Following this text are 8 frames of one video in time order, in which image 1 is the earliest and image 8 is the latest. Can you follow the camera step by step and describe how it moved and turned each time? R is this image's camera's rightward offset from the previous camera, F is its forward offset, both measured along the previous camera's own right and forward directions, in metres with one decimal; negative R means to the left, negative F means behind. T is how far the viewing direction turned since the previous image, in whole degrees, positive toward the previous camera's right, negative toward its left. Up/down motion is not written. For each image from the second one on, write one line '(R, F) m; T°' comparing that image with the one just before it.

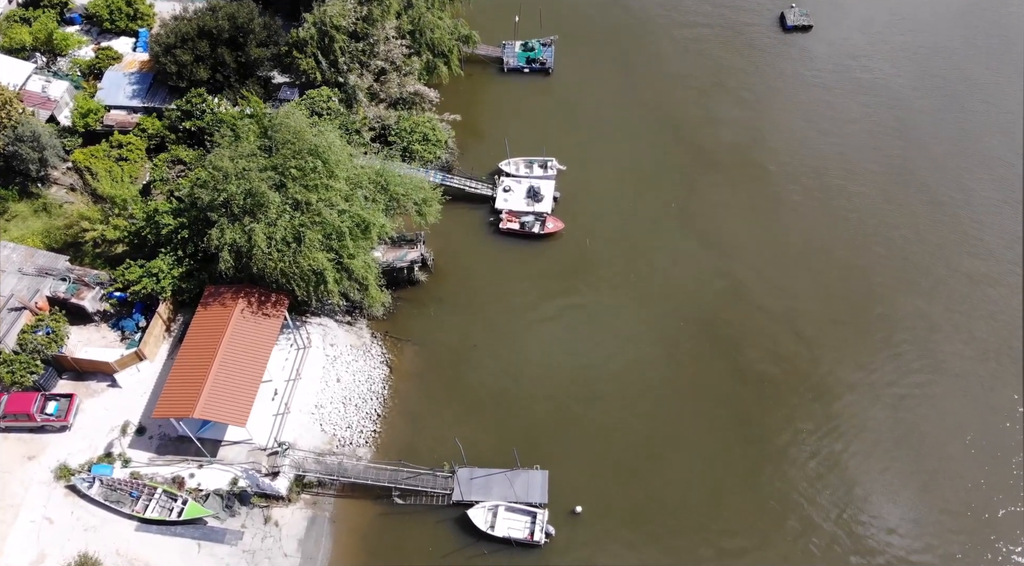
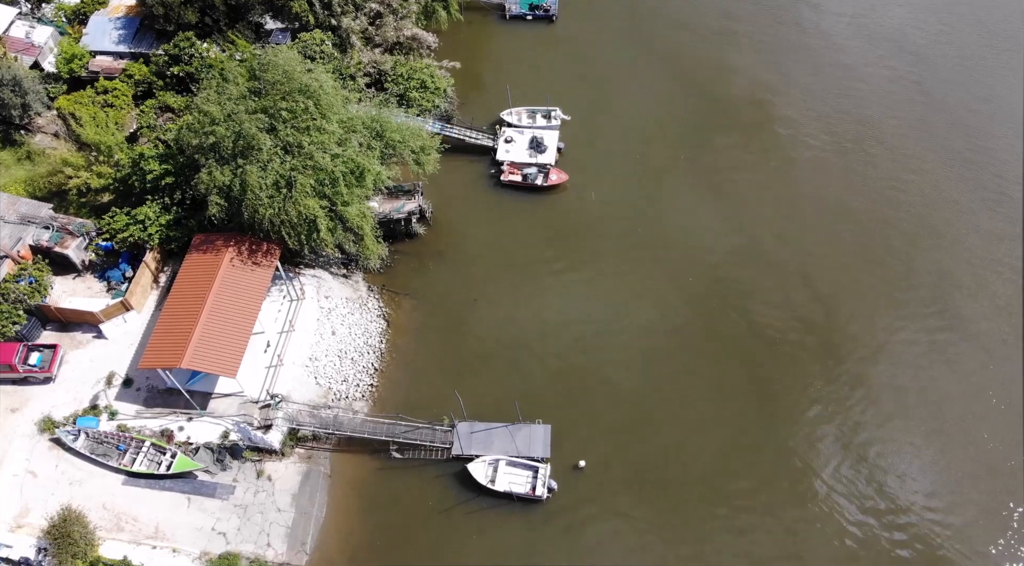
(-2.1, +0.8) m; +2°
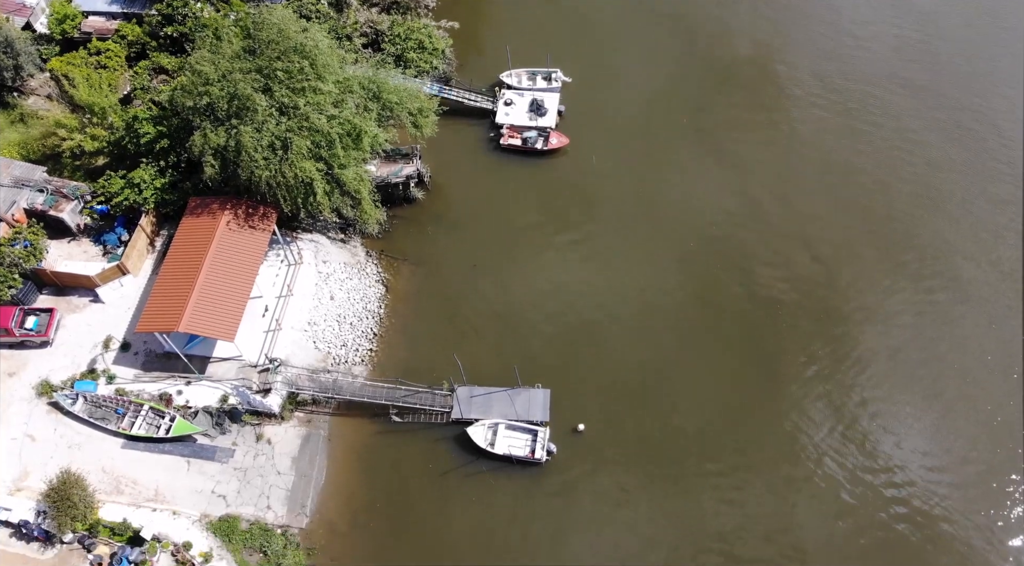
(-0.4, +0.1) m; +1°
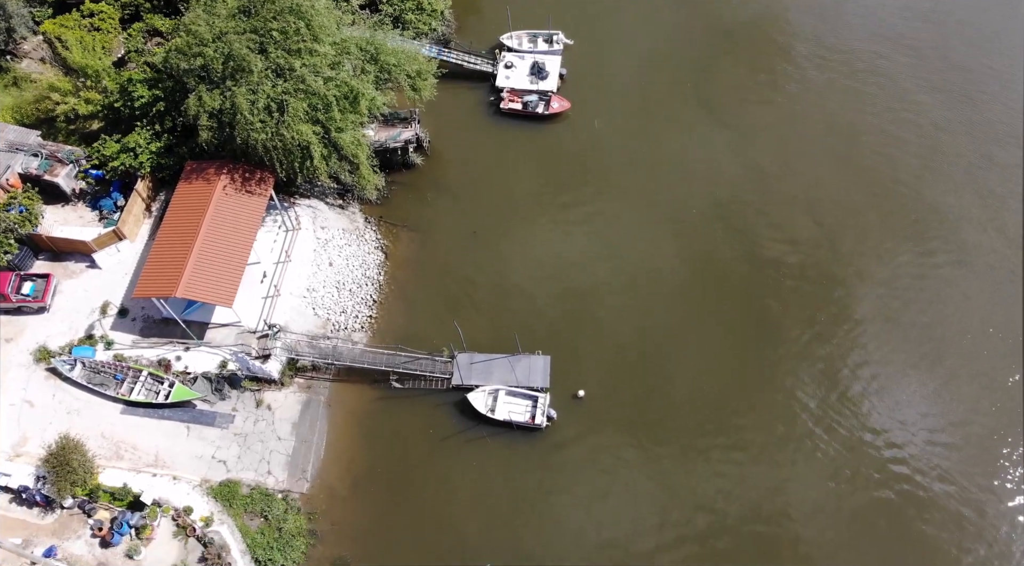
(-0.4, +0.3) m; 0°
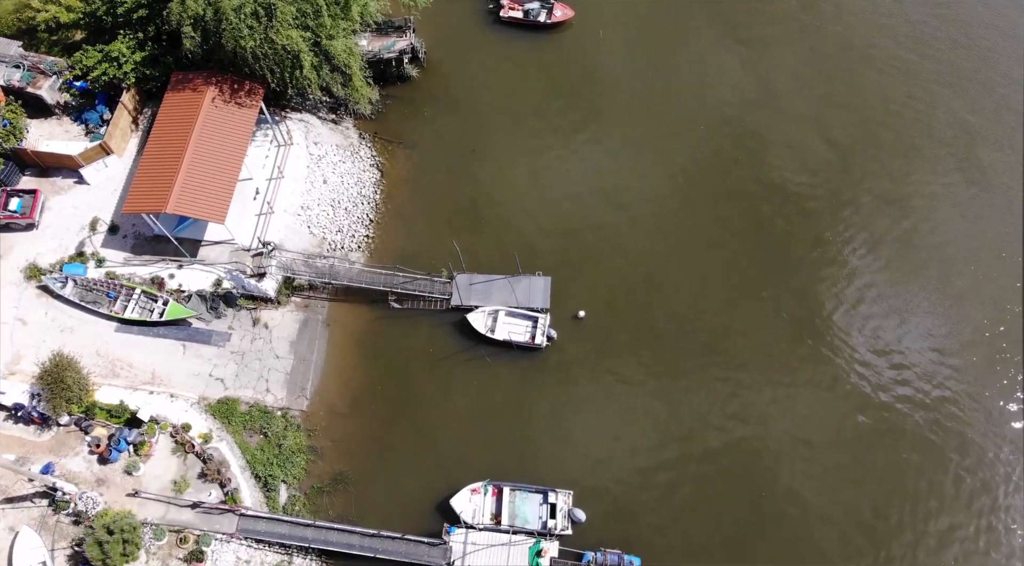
(-0.4, +0.9) m; 0°
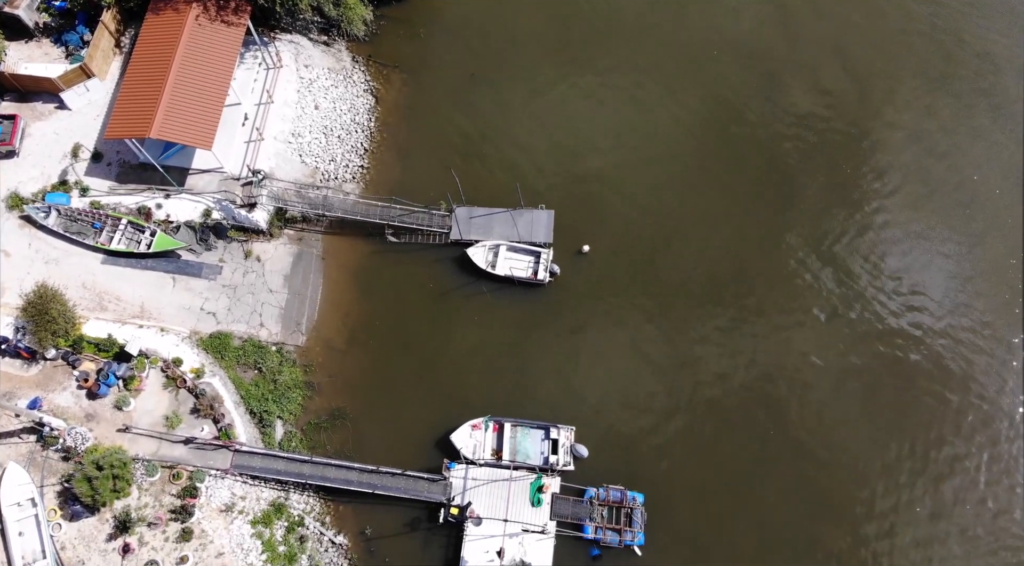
(-0.6, +1.5) m; +1°
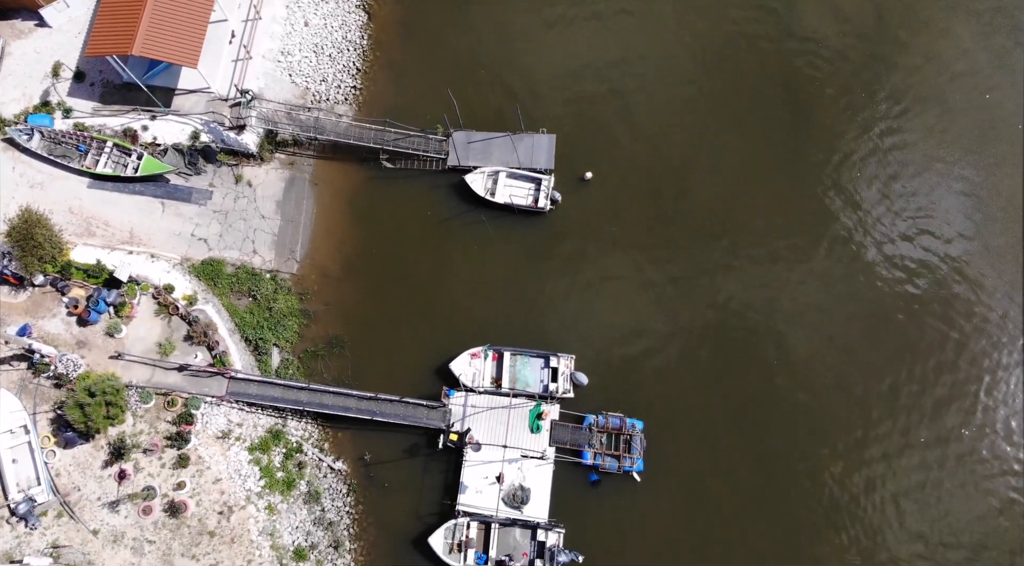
(-0.3, +1.0) m; 0°
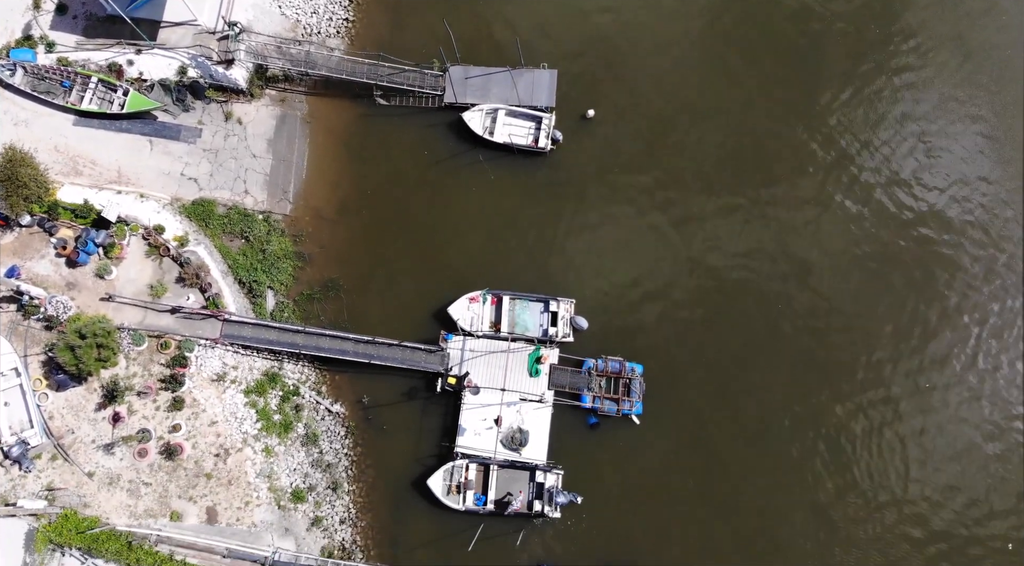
(-0.1, +0.9) m; 0°
